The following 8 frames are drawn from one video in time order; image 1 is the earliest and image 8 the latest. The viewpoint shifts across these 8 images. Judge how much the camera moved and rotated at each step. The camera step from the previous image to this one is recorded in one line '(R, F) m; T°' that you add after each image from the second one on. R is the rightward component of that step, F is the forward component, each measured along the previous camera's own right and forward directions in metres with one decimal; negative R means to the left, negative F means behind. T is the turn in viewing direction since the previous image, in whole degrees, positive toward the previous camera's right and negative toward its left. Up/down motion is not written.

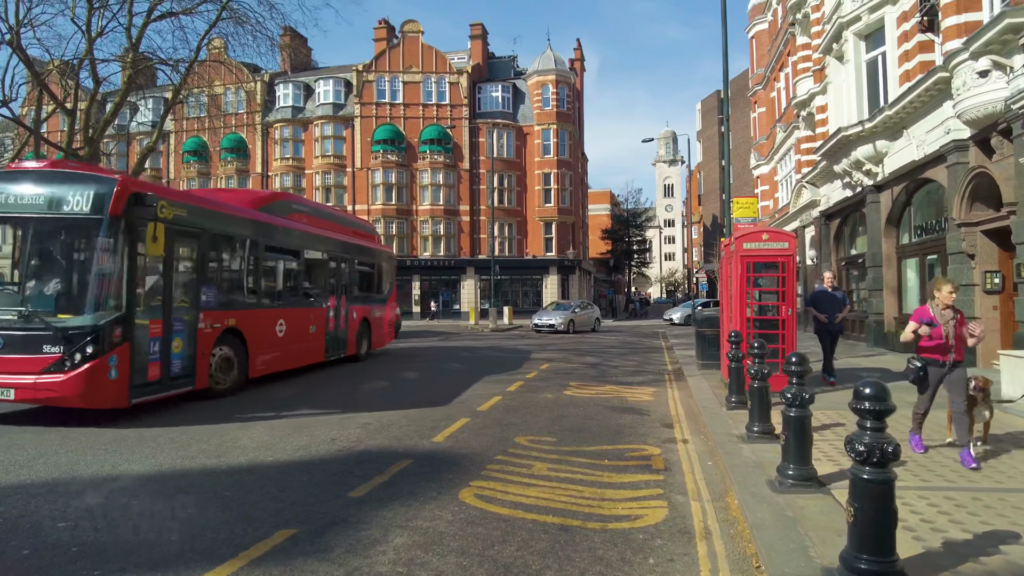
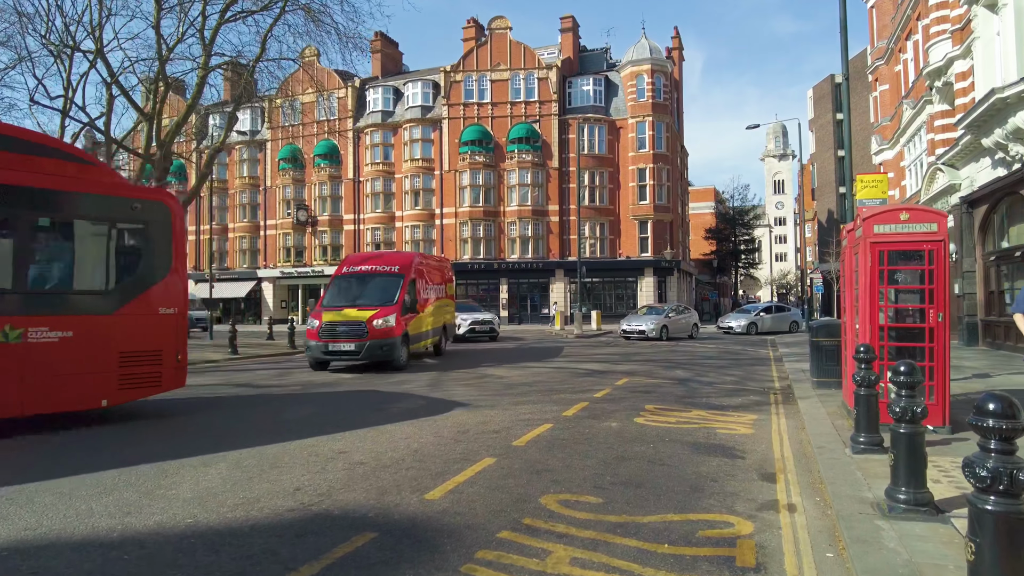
(+0.5, +1.9) m; -9°
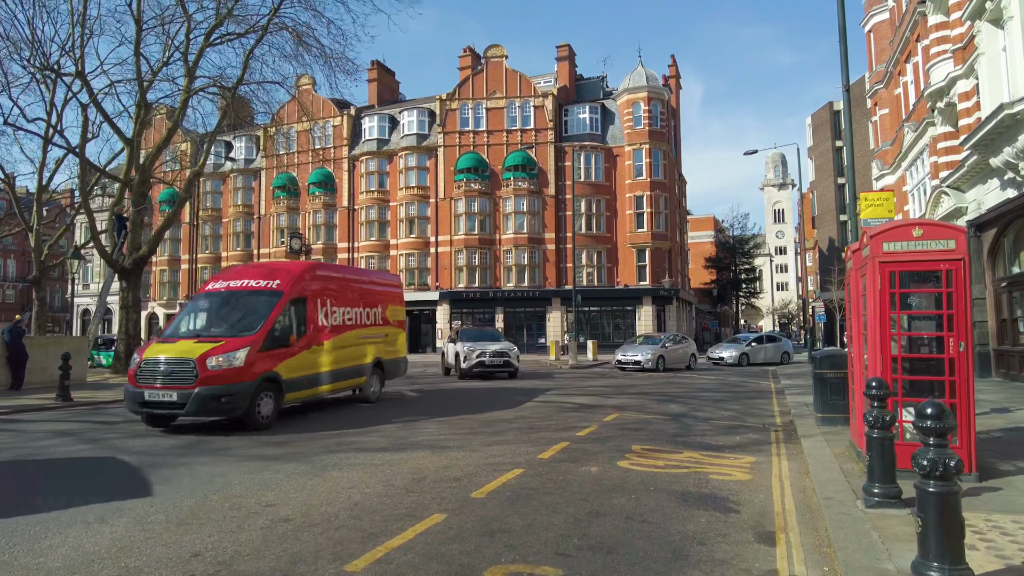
(+0.4, +0.8) m; 0°
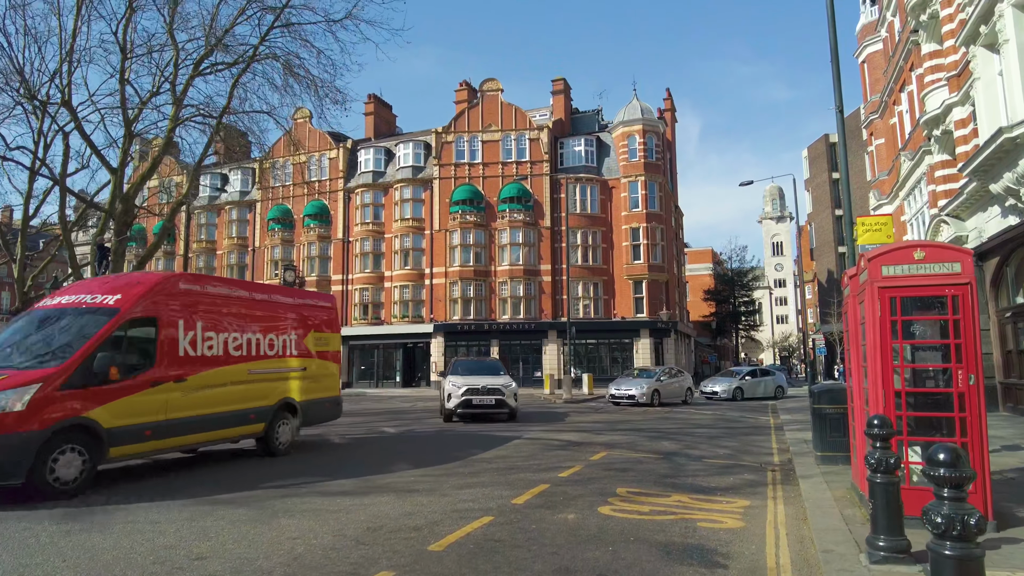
(+0.3, +0.5) m; 0°
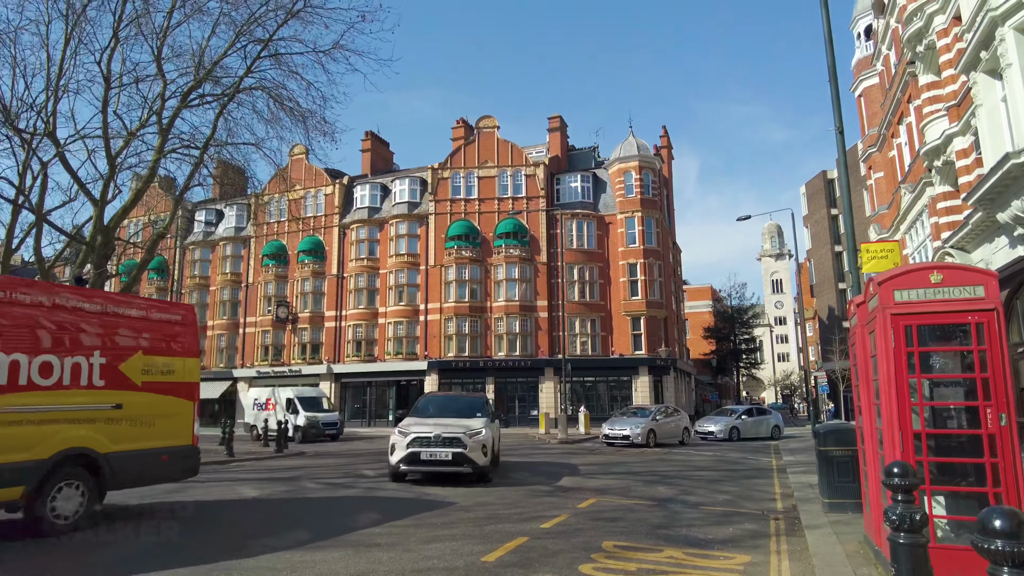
(+0.3, +0.6) m; 0°
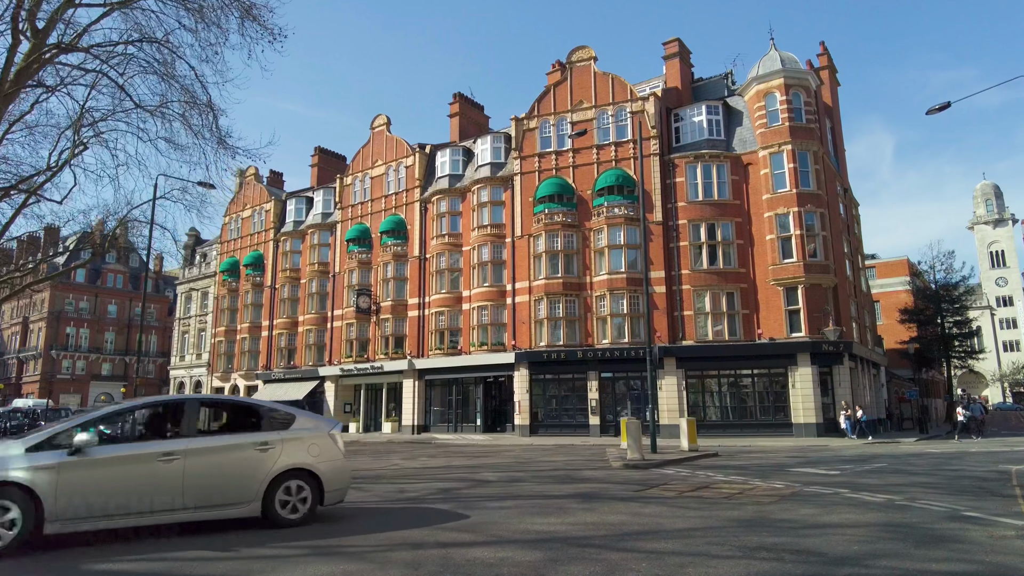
(+2.8, +8.5) m; -14°
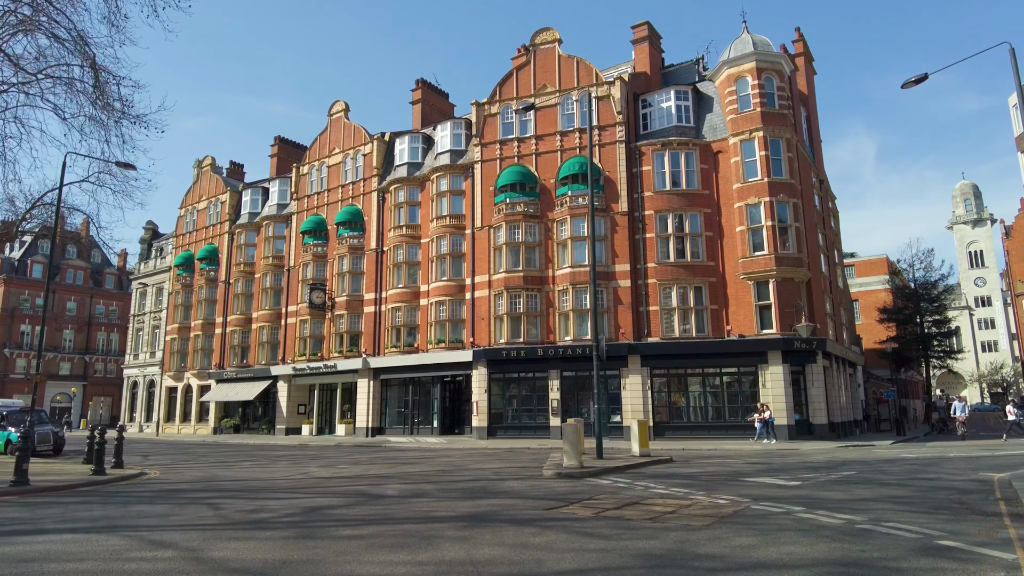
(+1.3, +1.8) m; +1°
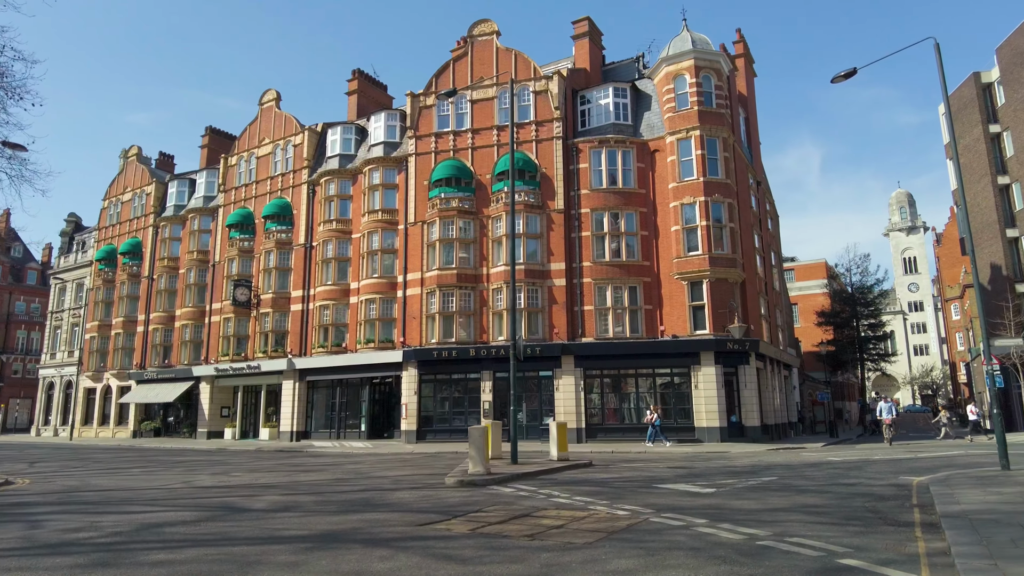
(+0.9, +0.9) m; +4°
